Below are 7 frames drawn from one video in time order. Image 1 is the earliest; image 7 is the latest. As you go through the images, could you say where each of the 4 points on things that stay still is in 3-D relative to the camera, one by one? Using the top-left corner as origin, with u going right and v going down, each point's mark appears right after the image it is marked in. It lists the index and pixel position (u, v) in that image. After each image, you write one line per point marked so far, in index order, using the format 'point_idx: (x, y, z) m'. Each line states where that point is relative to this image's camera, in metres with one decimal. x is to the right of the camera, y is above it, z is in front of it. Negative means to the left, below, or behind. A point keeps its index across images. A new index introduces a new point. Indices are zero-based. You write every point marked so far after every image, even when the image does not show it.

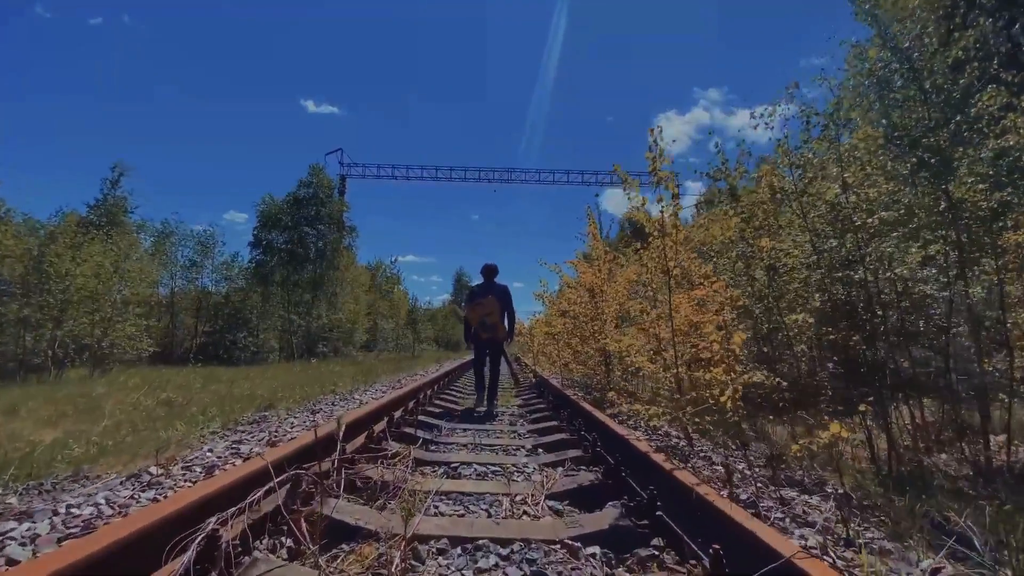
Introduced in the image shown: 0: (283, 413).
0: (-3.8, -2.1, +6.9) m
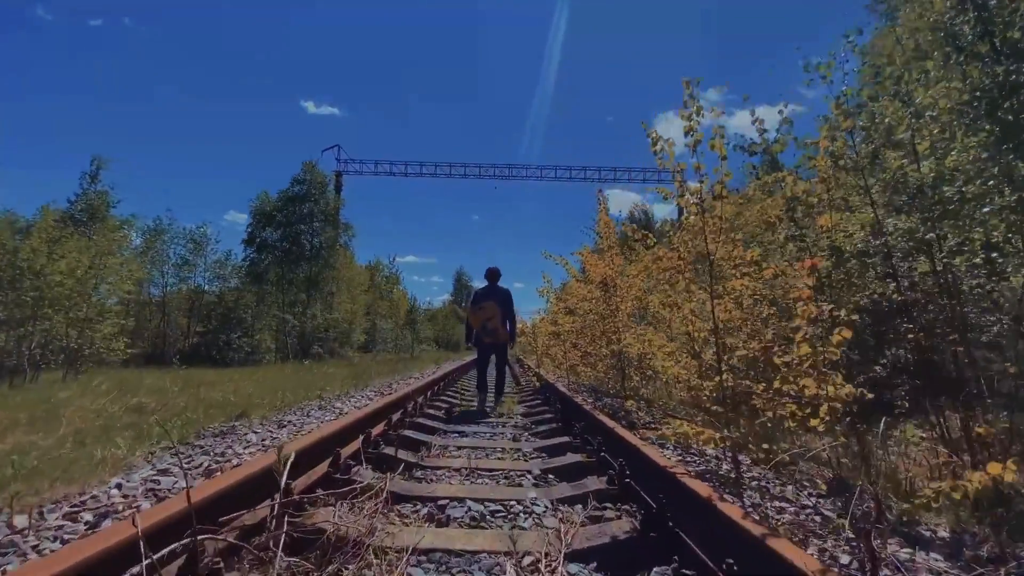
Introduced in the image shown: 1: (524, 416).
0: (-3.7, -2.0, +6.0) m
1: (+0.2, -2.1, +7.3) m
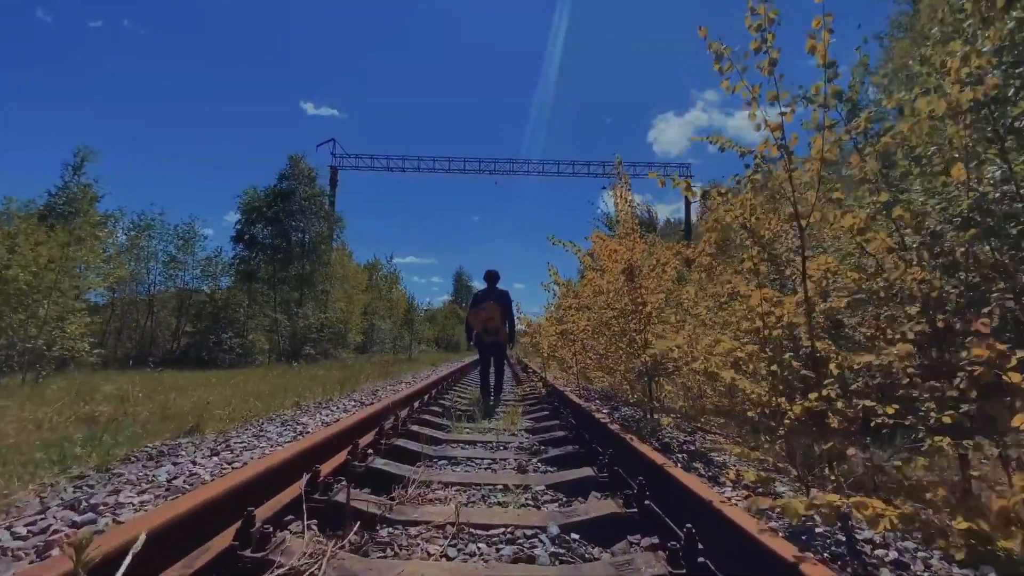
0: (-3.7, -1.8, +4.9) m
1: (+0.3, -2.0, +6.2) m
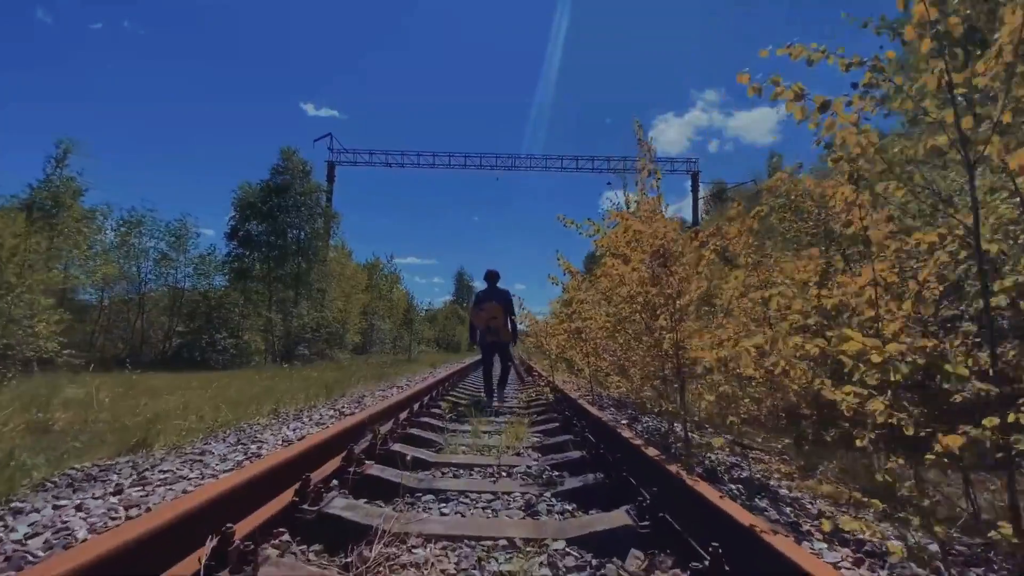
0: (-3.7, -1.7, +4.0) m
1: (+0.3, -1.9, +5.2) m
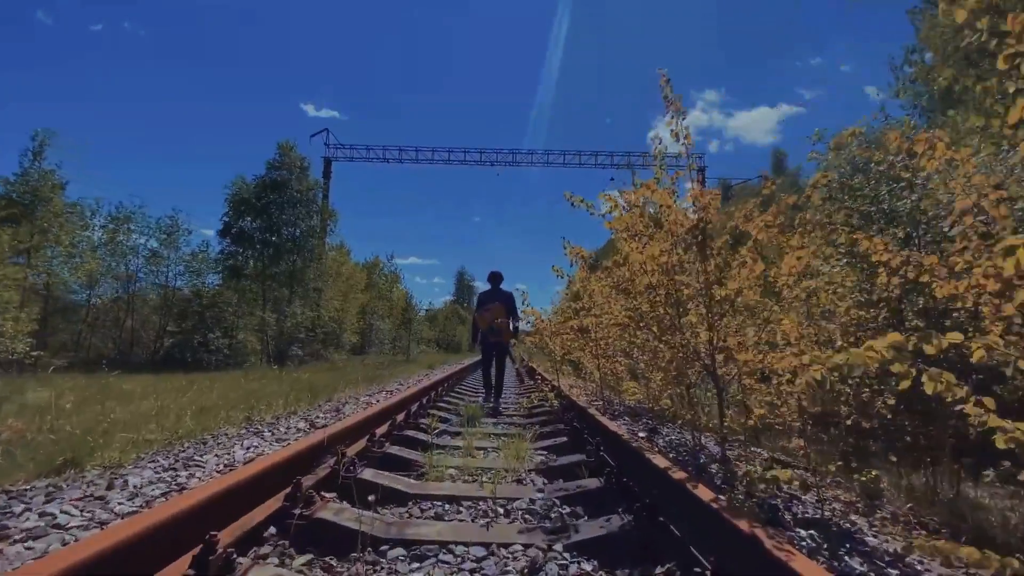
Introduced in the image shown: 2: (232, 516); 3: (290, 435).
0: (-3.7, -1.6, +3.3) m
1: (+0.3, -1.8, +4.5) m
2: (-1.6, -1.3, +2.3) m
3: (-2.3, -1.5, +4.3) m
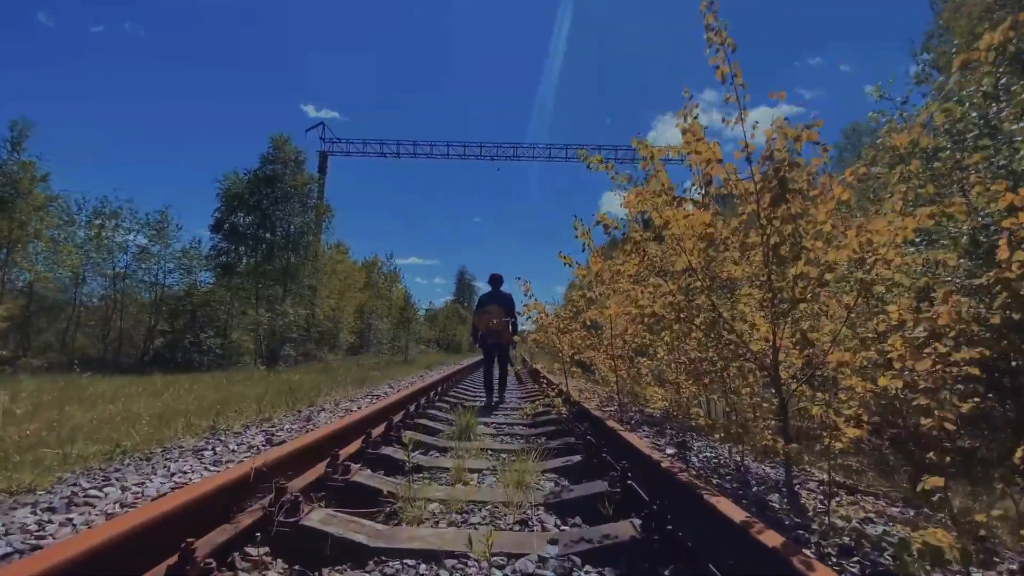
0: (-3.6, -1.5, +2.4) m
1: (+0.3, -1.6, +3.6) m
2: (-1.6, -1.1, +1.5) m
3: (-2.3, -1.4, +3.4) m
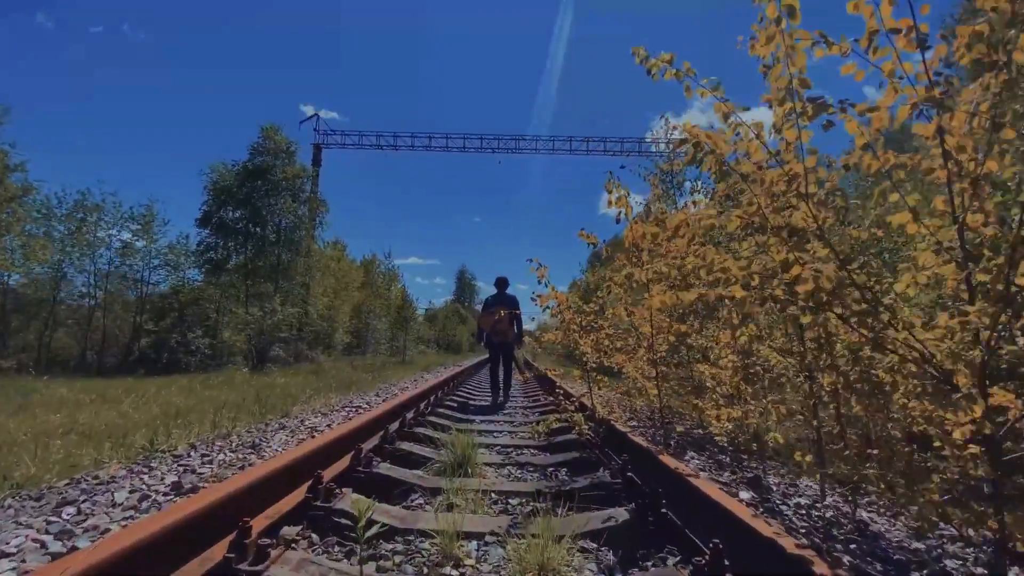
0: (-3.6, -1.3, +1.3) m
1: (+0.4, -1.5, +2.5) m
2: (-1.5, -1.0, +0.4) m
3: (-2.2, -1.2, +2.3) m
